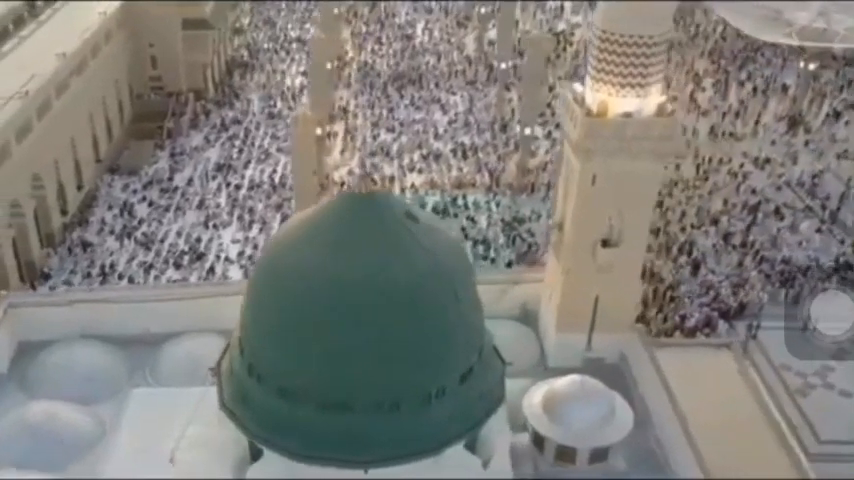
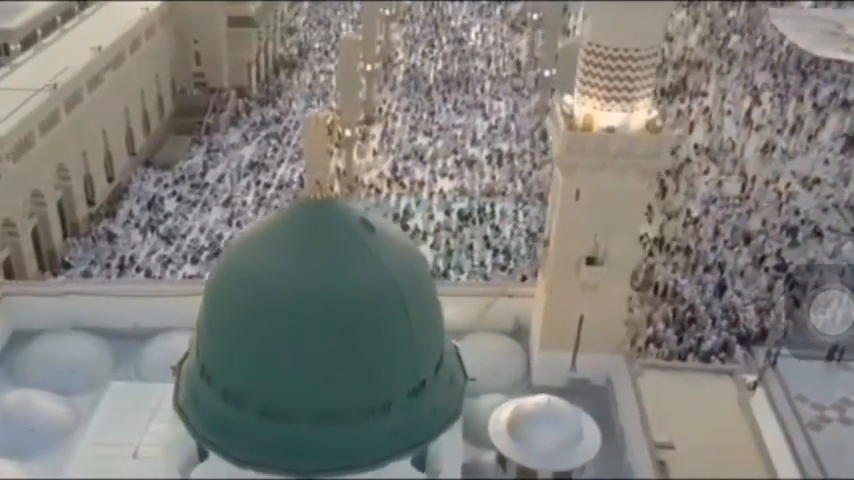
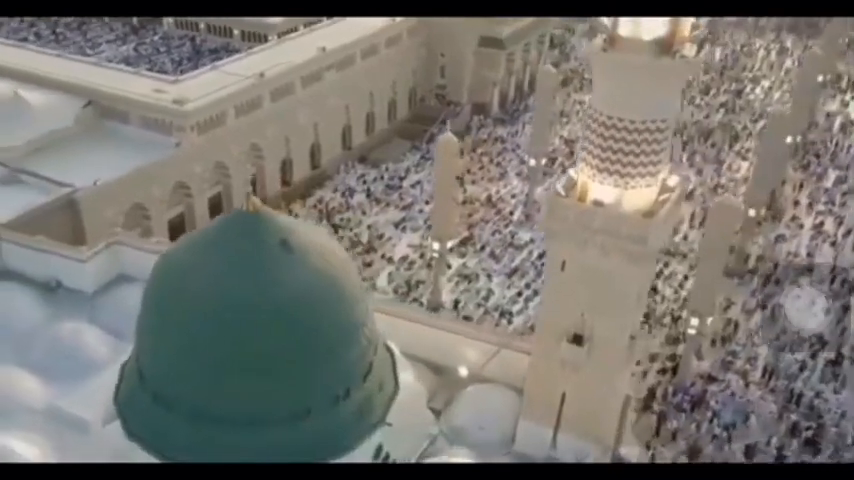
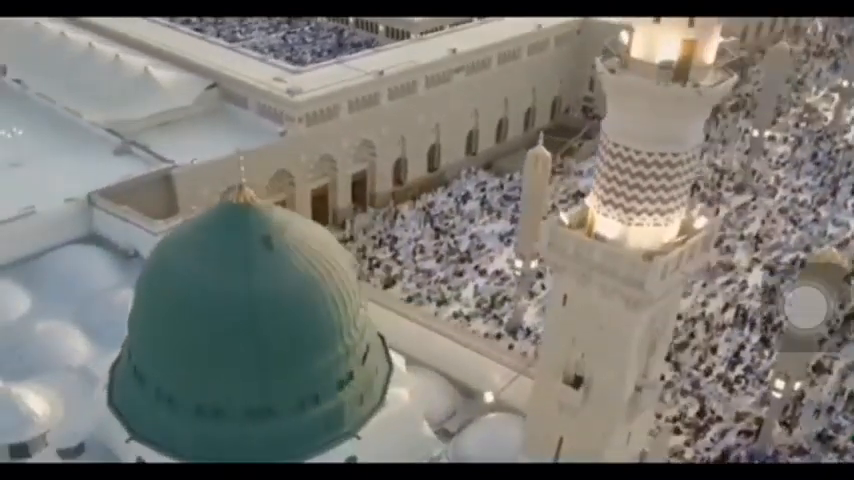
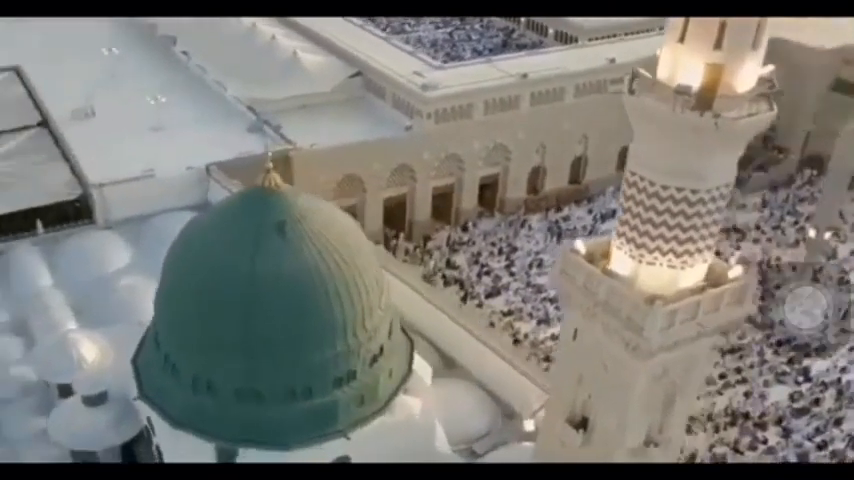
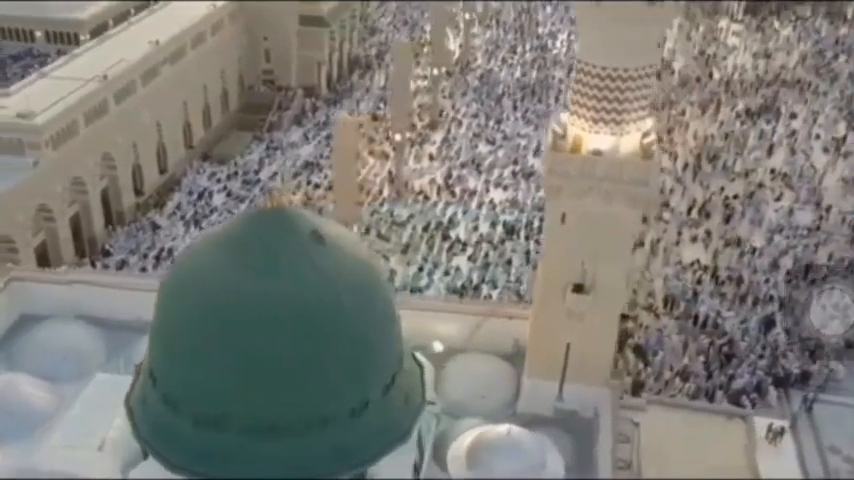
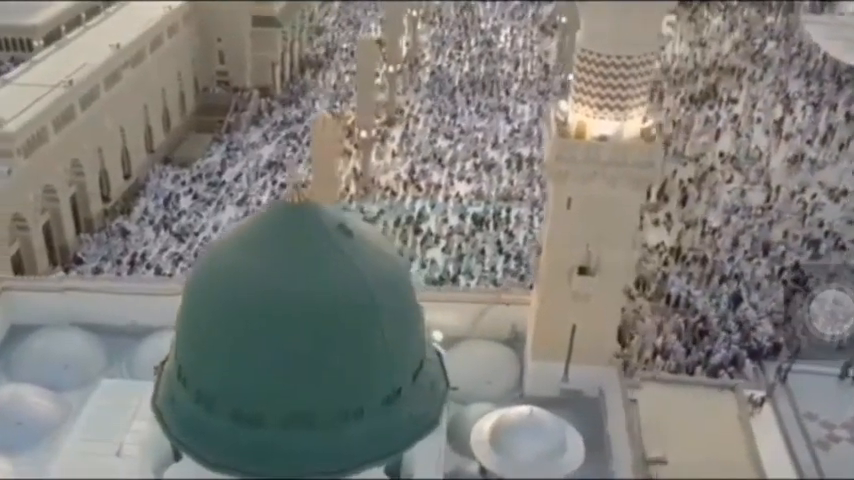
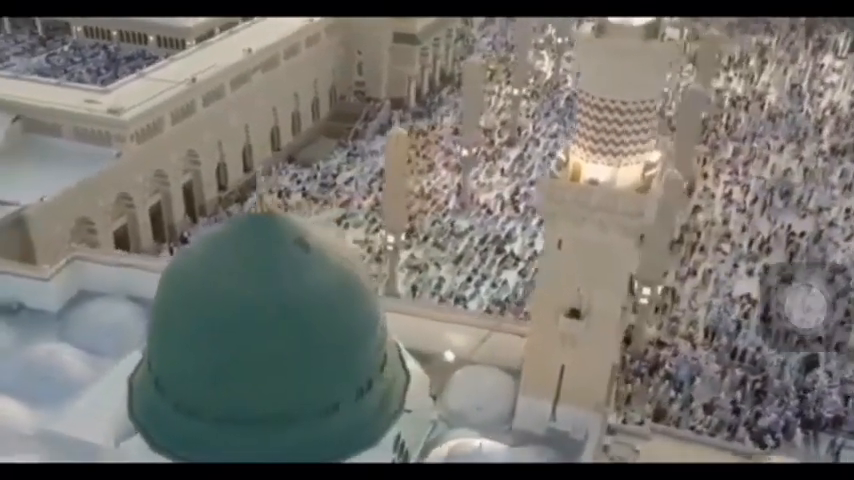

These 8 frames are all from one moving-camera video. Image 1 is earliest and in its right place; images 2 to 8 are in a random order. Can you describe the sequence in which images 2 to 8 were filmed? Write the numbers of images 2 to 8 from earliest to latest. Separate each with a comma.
2, 7, 6, 8, 3, 4, 5
